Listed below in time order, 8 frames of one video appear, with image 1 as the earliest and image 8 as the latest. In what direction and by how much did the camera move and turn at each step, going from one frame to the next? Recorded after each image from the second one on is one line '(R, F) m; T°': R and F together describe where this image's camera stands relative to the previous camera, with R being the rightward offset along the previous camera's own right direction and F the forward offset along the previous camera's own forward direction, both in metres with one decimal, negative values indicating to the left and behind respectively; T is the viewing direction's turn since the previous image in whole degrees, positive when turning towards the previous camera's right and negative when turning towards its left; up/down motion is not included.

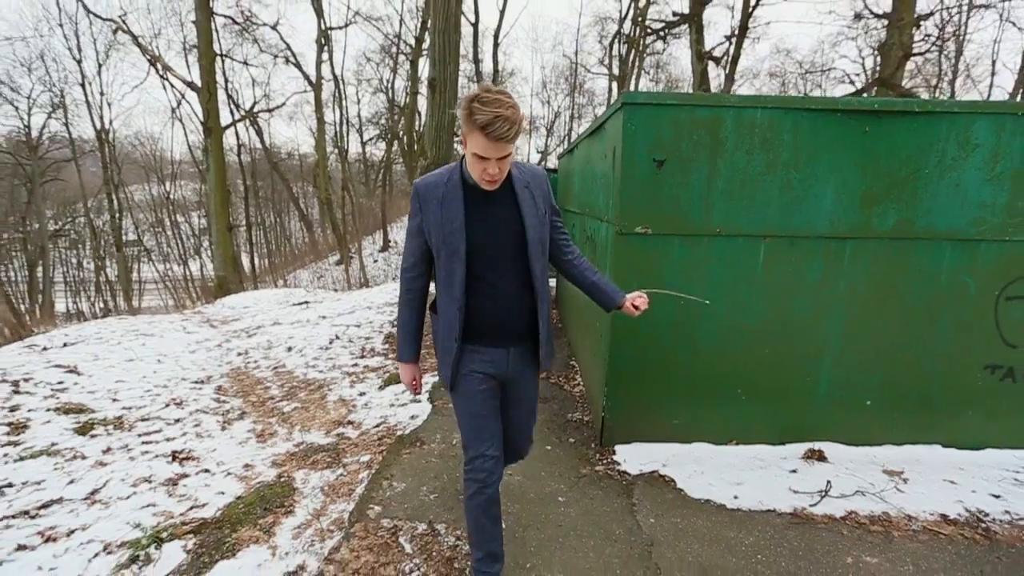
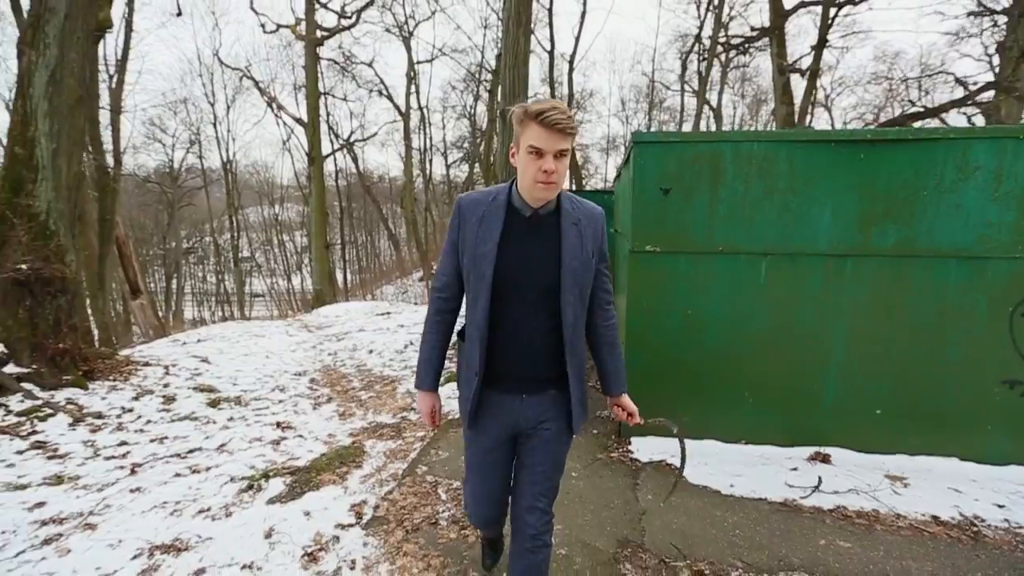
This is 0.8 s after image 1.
(+0.4, -0.6) m; -9°
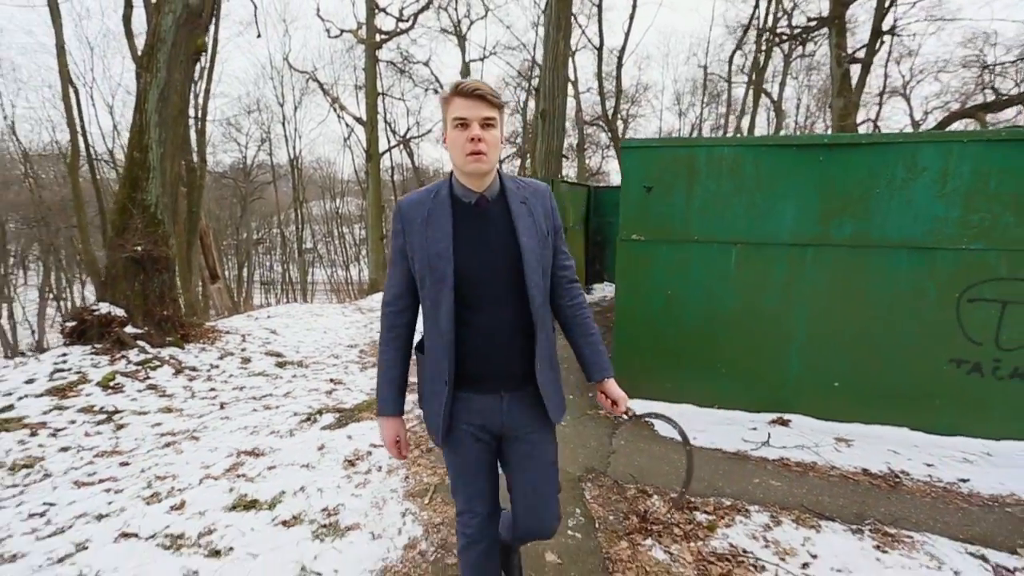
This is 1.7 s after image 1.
(+0.4, -0.7) m; -6°
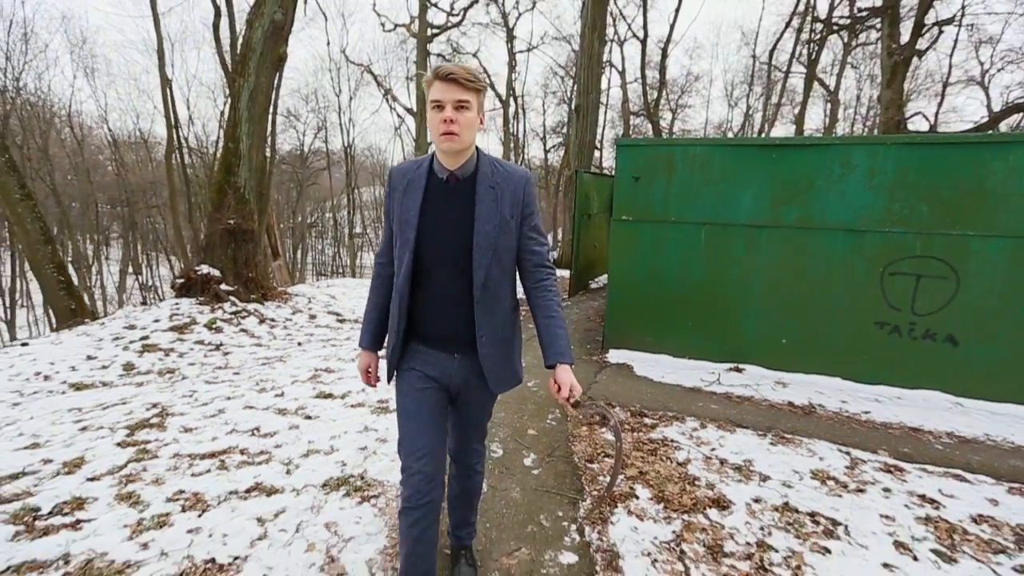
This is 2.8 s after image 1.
(+0.3, -1.1) m; -5°
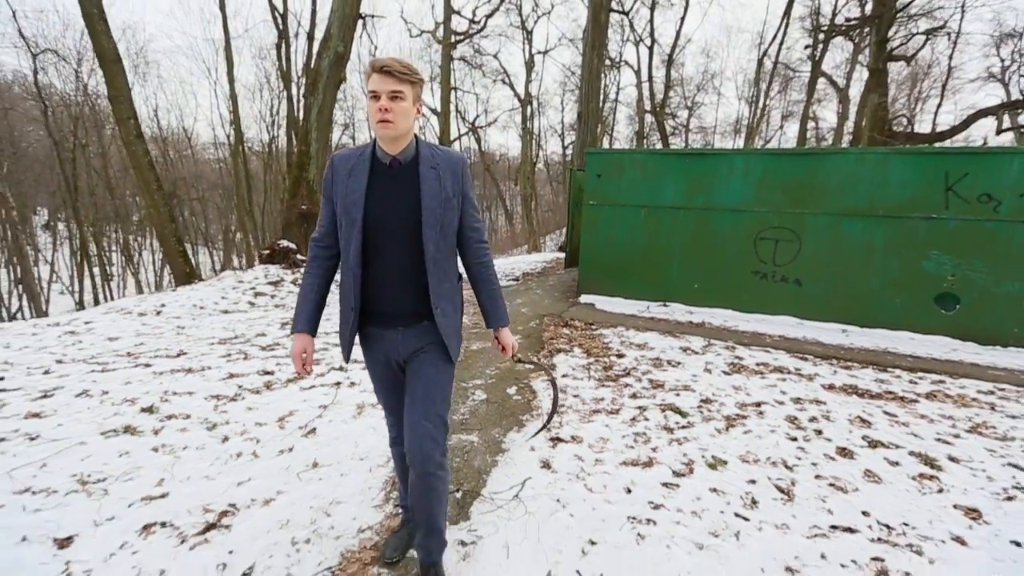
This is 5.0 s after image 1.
(+0.3, -2.3) m; -2°
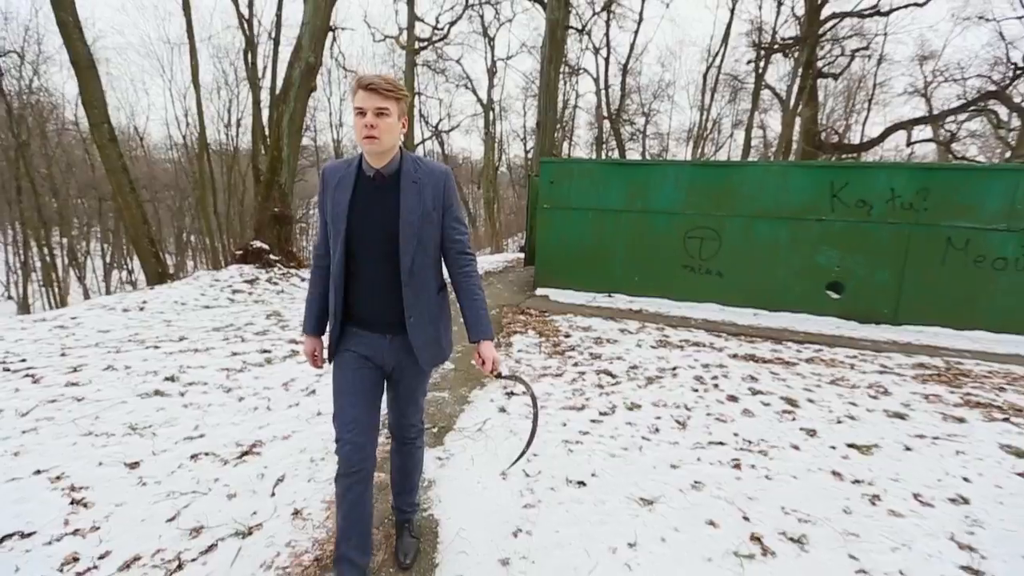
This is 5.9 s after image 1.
(0.0, -0.8) m; +4°
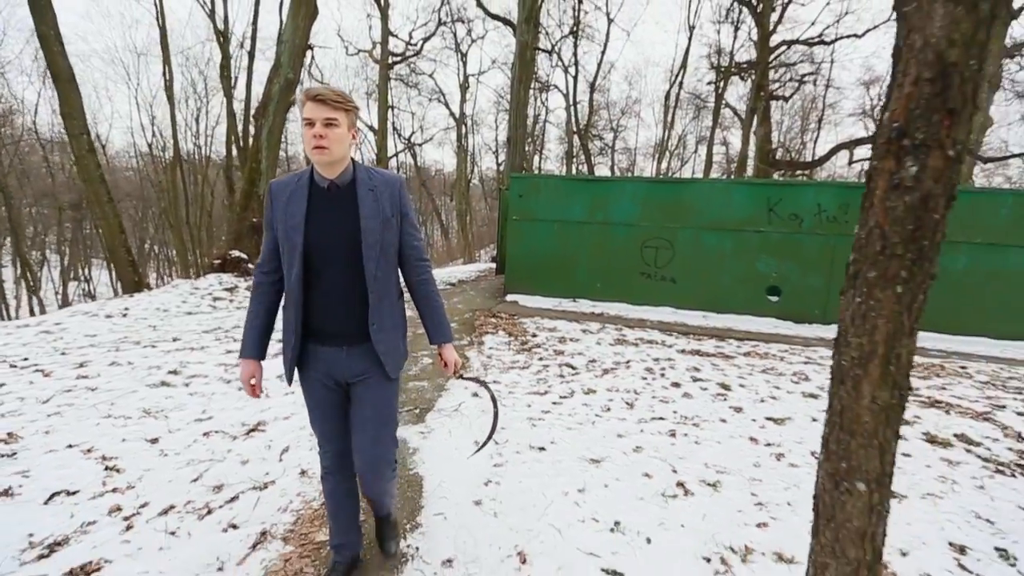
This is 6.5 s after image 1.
(0.0, -0.6) m; +3°
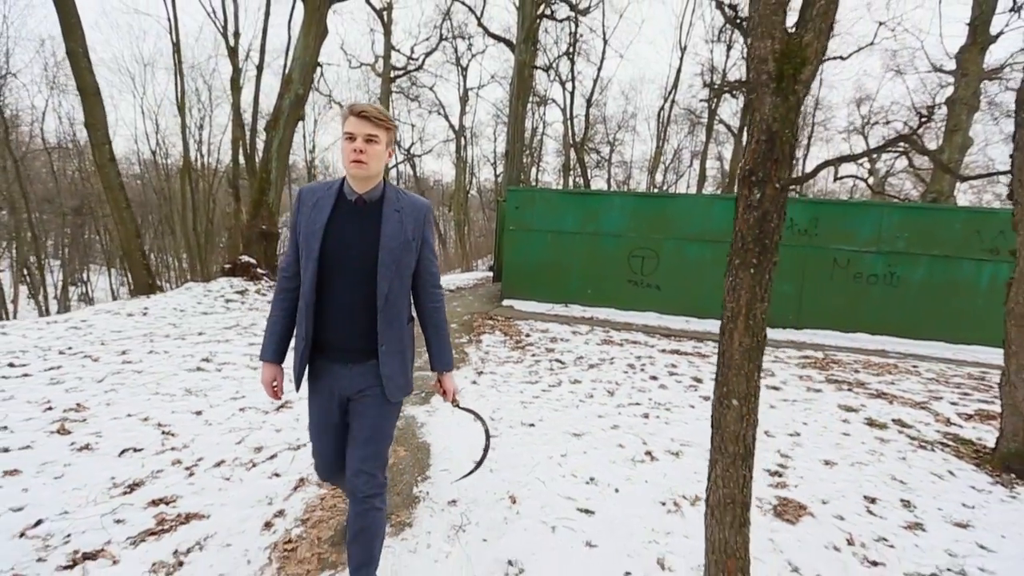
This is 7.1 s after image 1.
(0.0, -0.6) m; 0°
